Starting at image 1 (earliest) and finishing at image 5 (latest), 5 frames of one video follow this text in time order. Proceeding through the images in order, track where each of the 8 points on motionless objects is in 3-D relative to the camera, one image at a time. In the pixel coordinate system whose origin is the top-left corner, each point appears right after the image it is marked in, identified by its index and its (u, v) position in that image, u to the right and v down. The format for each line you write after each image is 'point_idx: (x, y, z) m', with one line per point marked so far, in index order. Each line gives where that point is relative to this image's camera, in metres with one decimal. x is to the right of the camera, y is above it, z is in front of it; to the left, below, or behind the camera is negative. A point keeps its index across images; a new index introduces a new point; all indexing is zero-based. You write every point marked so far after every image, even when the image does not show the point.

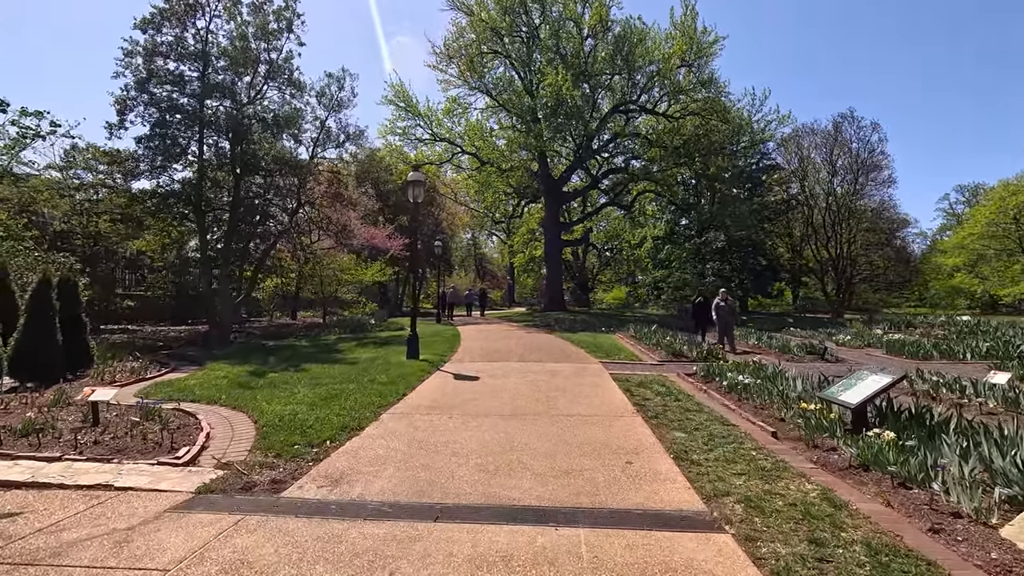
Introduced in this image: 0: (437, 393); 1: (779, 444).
0: (-1.3, -1.9, +9.5) m
1: (+3.2, -1.9, +6.4) m
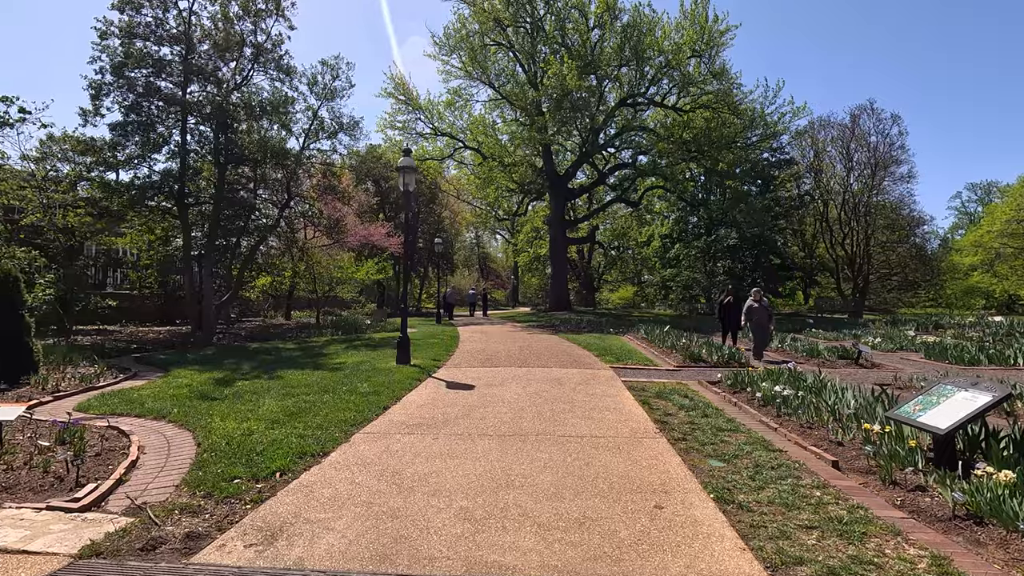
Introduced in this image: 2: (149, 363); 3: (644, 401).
0: (-1.3, -1.8, +8.2) m
1: (+3.2, -1.8, +5.1) m
2: (-8.4, -1.7, +12.4) m
3: (+2.1, -1.8, +8.6) m
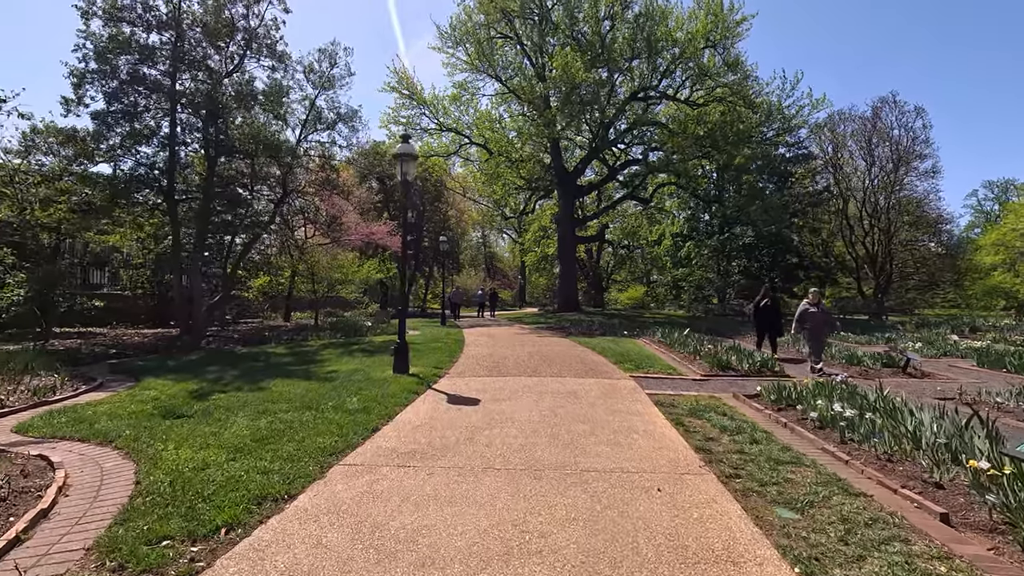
0: (-1.2, -1.8, +7.0) m
1: (+3.3, -1.8, +3.8) m
2: (-8.2, -1.7, +11.3) m
3: (+2.3, -1.8, +7.4) m
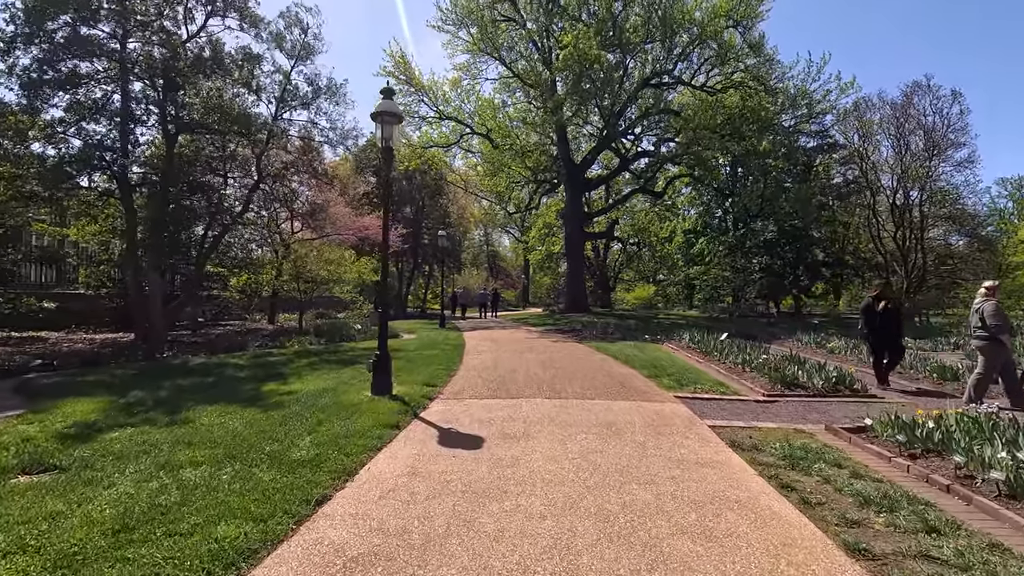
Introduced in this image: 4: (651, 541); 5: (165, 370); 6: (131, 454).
0: (-1.0, -1.8, +4.5) m
1: (+3.5, -1.8, +1.4) m
2: (-8.0, -1.7, +8.8) m
3: (+2.5, -1.8, +4.9) m
4: (+1.0, -1.8, +3.7) m
5: (-7.3, -1.7, +11.2) m
6: (-4.0, -1.7, +5.5) m
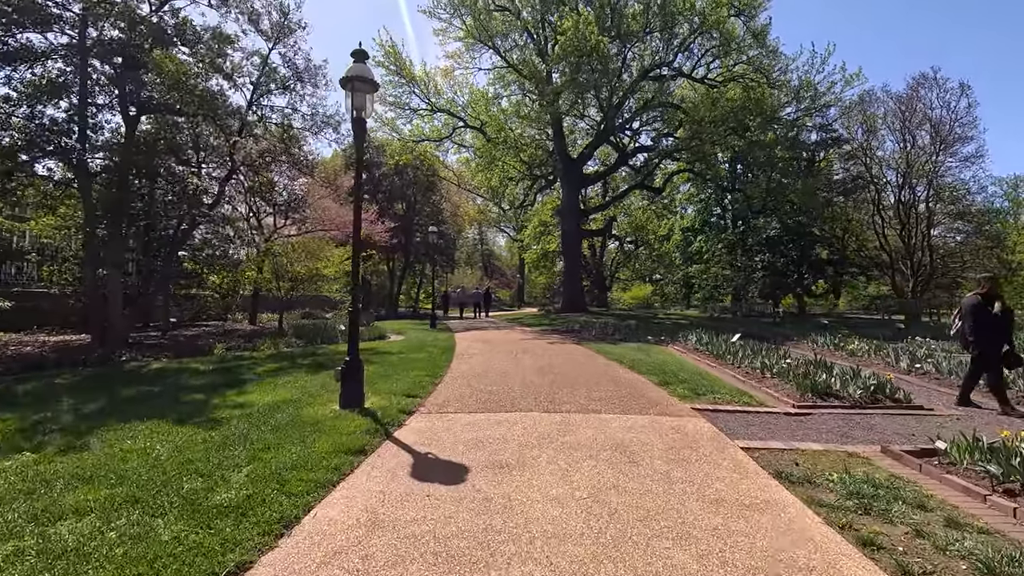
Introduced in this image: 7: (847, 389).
0: (-1.1, -1.7, +3.3) m
1: (+3.4, -1.7, +0.1) m
2: (-8.1, -1.6, +7.5) m
3: (+2.4, -1.7, +3.7) m
4: (+0.9, -1.7, +2.5) m
5: (-7.4, -1.6, +9.9) m
6: (-4.0, -1.7, +4.3) m
7: (+5.2, -1.6, +8.3) m
